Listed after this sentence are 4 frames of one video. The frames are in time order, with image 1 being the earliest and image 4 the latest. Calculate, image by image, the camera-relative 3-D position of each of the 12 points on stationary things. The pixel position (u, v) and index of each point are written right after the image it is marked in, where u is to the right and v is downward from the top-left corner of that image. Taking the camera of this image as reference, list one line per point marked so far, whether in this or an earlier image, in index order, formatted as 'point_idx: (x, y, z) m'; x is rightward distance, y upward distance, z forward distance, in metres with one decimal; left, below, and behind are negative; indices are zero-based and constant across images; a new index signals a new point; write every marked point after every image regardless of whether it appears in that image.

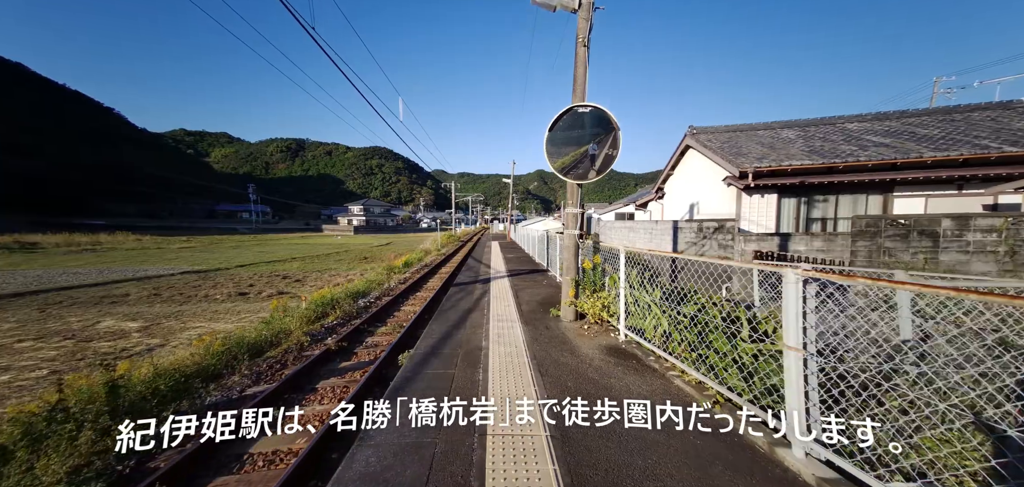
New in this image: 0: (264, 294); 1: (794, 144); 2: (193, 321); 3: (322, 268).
0: (-7.2, -1.5, +9.7) m
1: (+5.1, +1.8, +6.1) m
2: (-6.9, -1.7, +7.3) m
3: (-8.8, -1.2, +15.6) m
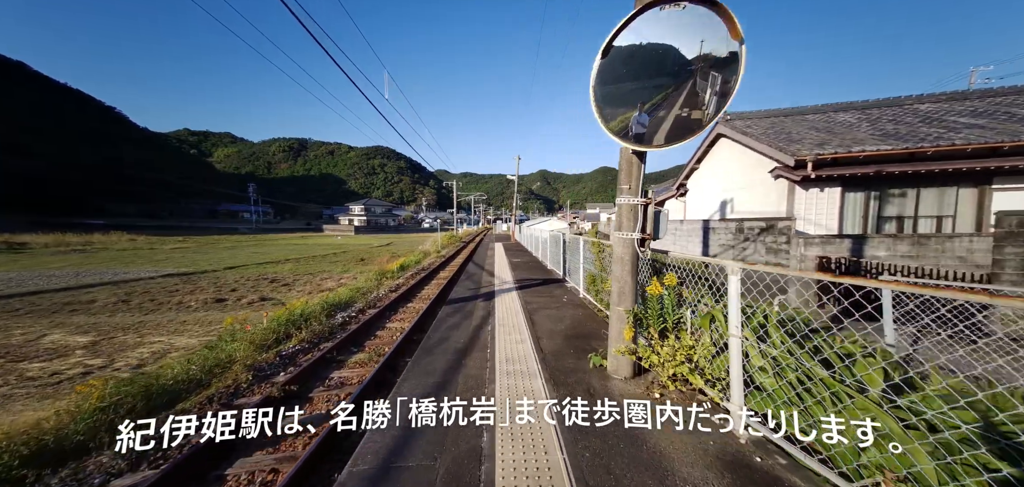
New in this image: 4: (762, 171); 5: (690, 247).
0: (-7.0, -1.5, +8.8) m
1: (+5.2, +1.7, +5.1) m
2: (-6.7, -1.7, +6.4) m
3: (-8.6, -1.2, +14.7) m
4: (+4.4, +1.2, +5.8) m
5: (+3.7, -0.1, +7.0) m
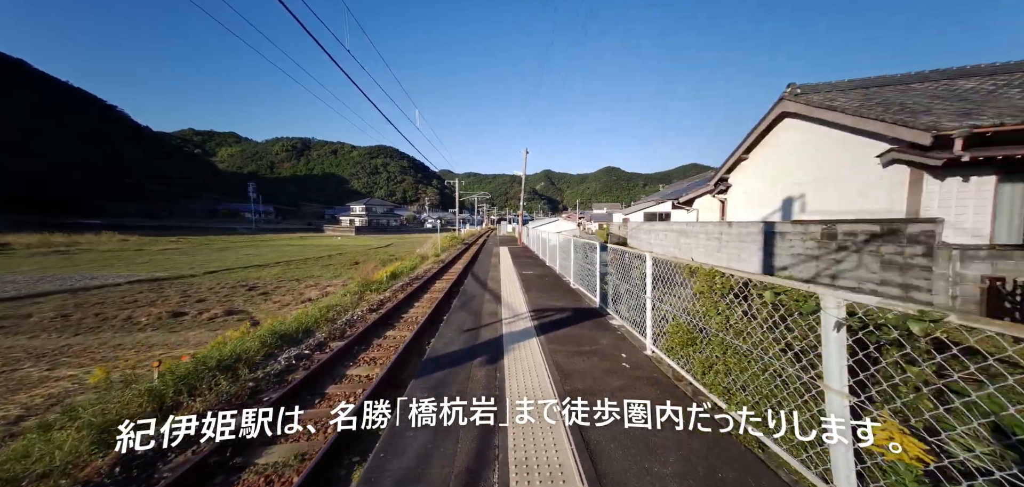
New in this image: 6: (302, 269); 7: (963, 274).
0: (-6.9, -1.6, +7.5) m
1: (+5.4, +1.6, +3.7) m
2: (-6.6, -1.8, +5.0) m
3: (-8.4, -1.3, +13.4) m
4: (+4.5, +1.1, +4.4) m
5: (+3.8, -0.2, +5.5) m
6: (-9.6, -1.2, +15.3) m
7: (+4.1, -0.3, +3.1) m
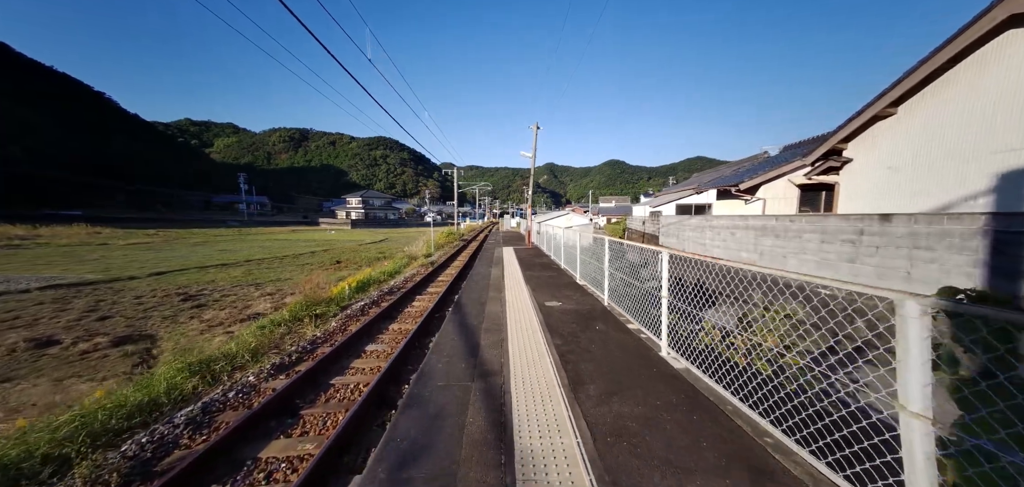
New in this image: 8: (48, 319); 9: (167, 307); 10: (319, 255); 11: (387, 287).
0: (-6.7, -1.6, +5.2) m
1: (+5.5, +1.5, +1.3) m
2: (-6.5, -1.9, +2.8) m
3: (-8.2, -1.2, +11.1) m
4: (+4.7, +1.0, +2.1) m
5: (+3.9, -0.3, +3.2) m
6: (-9.4, -1.0, +13.0) m
7: (+4.2, -0.4, +0.8) m
8: (-9.1, -1.4, +6.8) m
9: (-7.9, -1.4, +7.8) m
10: (-10.5, -0.5, +19.0) m
11: (-2.6, -0.9, +7.0) m
